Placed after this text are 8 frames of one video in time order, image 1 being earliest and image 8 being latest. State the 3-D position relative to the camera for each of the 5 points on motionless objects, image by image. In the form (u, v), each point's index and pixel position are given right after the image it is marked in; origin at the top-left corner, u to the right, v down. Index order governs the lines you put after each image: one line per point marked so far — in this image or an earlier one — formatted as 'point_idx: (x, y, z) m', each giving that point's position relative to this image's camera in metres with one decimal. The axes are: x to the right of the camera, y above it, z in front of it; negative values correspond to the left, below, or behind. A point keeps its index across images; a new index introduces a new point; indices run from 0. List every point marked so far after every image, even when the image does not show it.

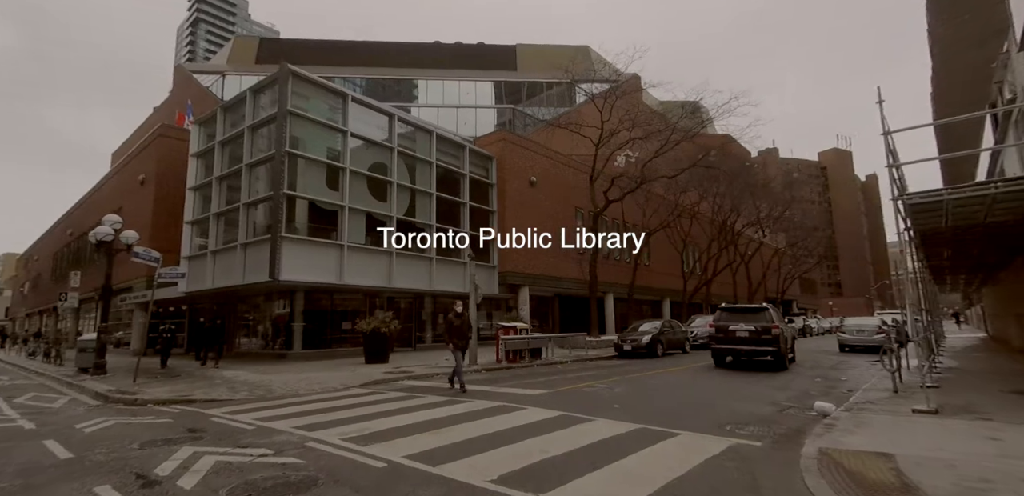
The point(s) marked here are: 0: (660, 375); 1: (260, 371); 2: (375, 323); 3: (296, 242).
0: (+3.6, -3.2, +12.2) m
1: (-8.0, -3.9, +15.9) m
2: (-4.9, -2.7, +18.0) m
3: (-8.2, +0.2, +18.9) m
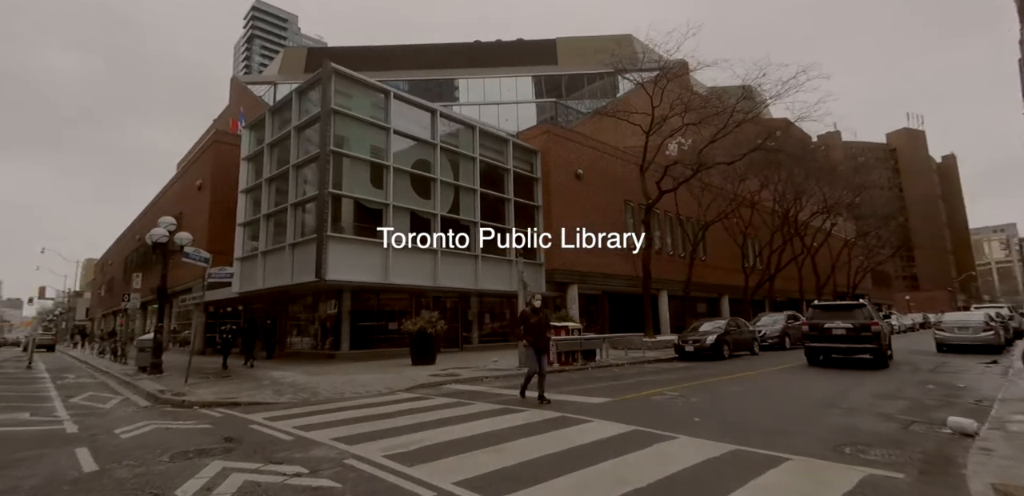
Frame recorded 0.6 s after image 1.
0: (+4.9, -3.0, +10.9) m
1: (-6.4, -3.9, +15.6) m
2: (-3.2, -2.6, +17.4) m
3: (-6.4, +0.3, +18.6) m
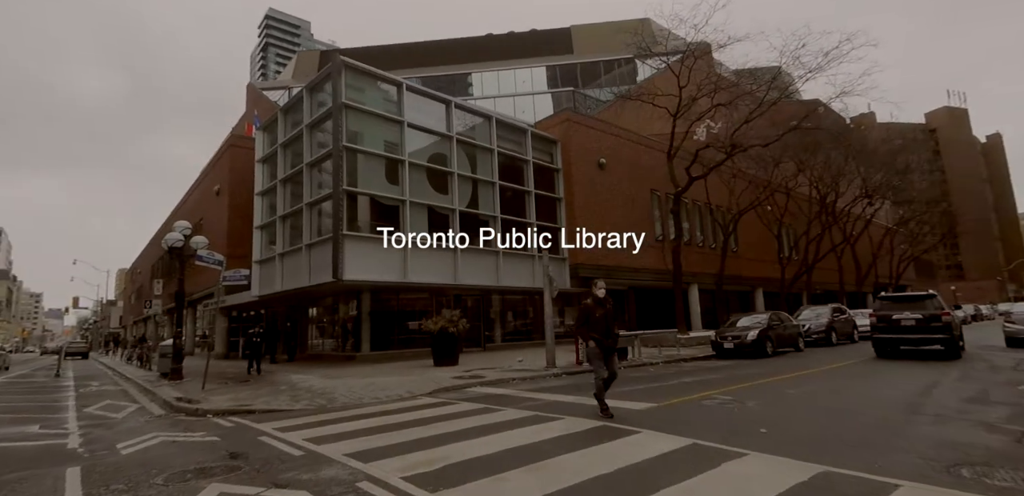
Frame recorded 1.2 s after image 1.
0: (+5.5, -2.7, +9.9) m
1: (-5.6, -3.9, +15.1) m
2: (-2.3, -2.5, +16.7) m
3: (-5.6, +0.3, +18.1) m
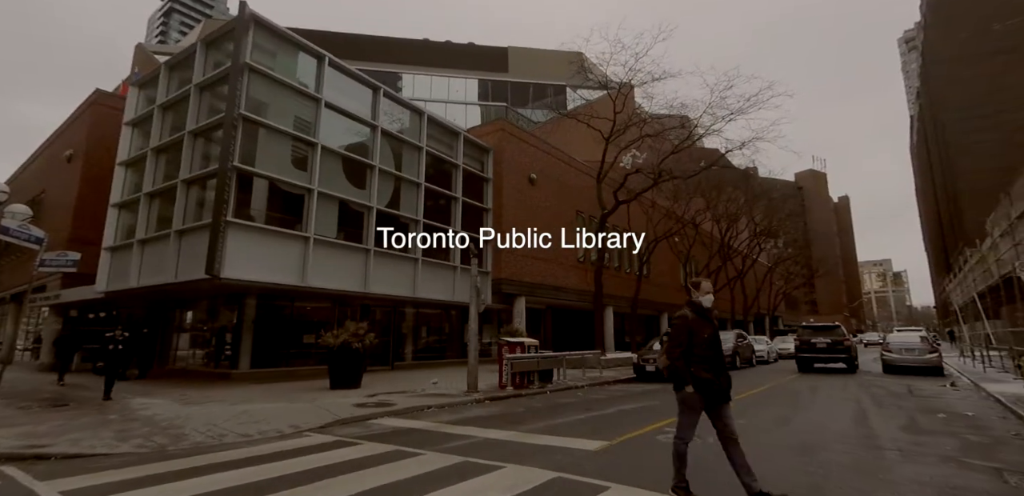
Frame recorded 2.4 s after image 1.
0: (+4.1, -2.9, +8.7) m
1: (-7.8, -3.6, +11.8) m
2: (-4.8, -2.5, +14.1) m
3: (-8.1, +0.5, +15.0) m
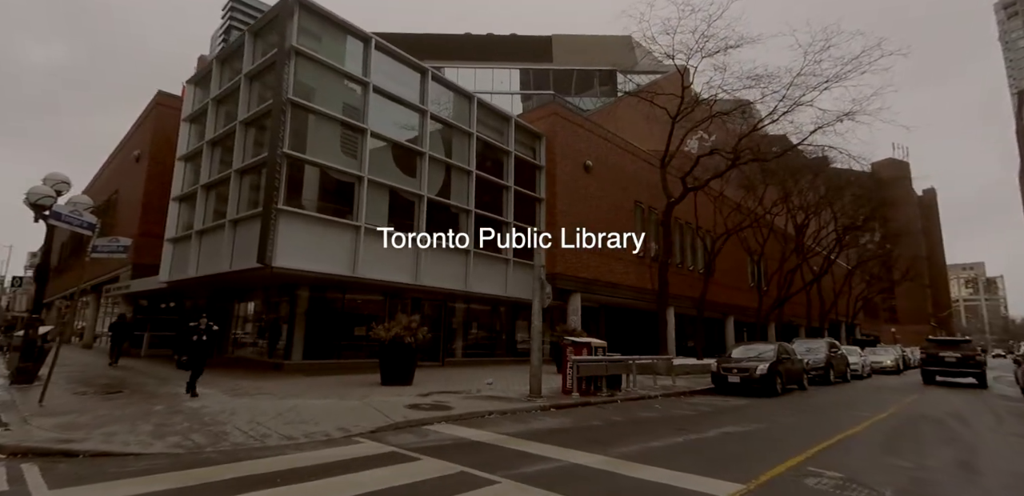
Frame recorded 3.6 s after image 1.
0: (+5.2, -2.8, +7.0) m
1: (-6.3, -3.2, +11.3) m
2: (-3.0, -2.1, +13.2) m
3: (-6.2, +0.9, +14.4) m
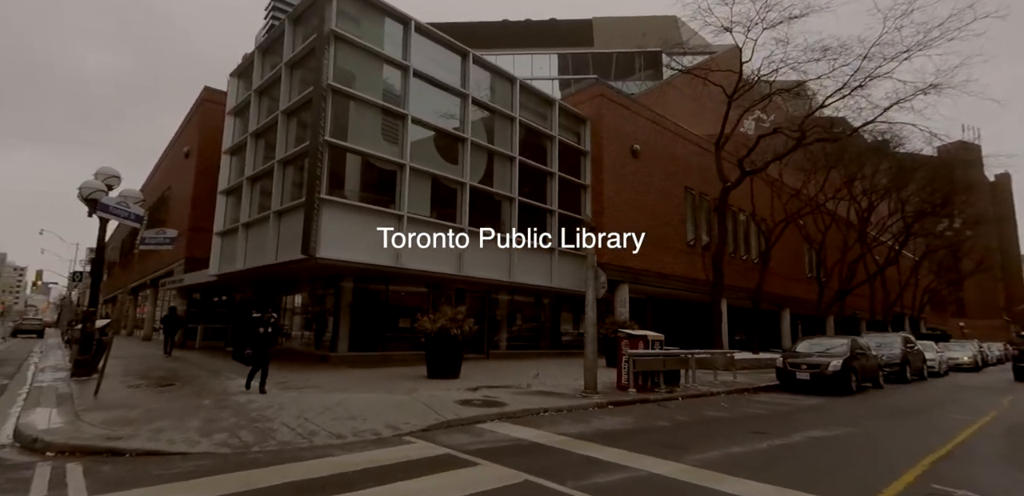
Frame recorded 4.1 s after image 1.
0: (+6.0, -2.5, +6.0) m
1: (-5.1, -3.0, +11.1) m
2: (-1.8, -1.9, +12.7) m
3: (-4.9, +1.1, +14.1) m
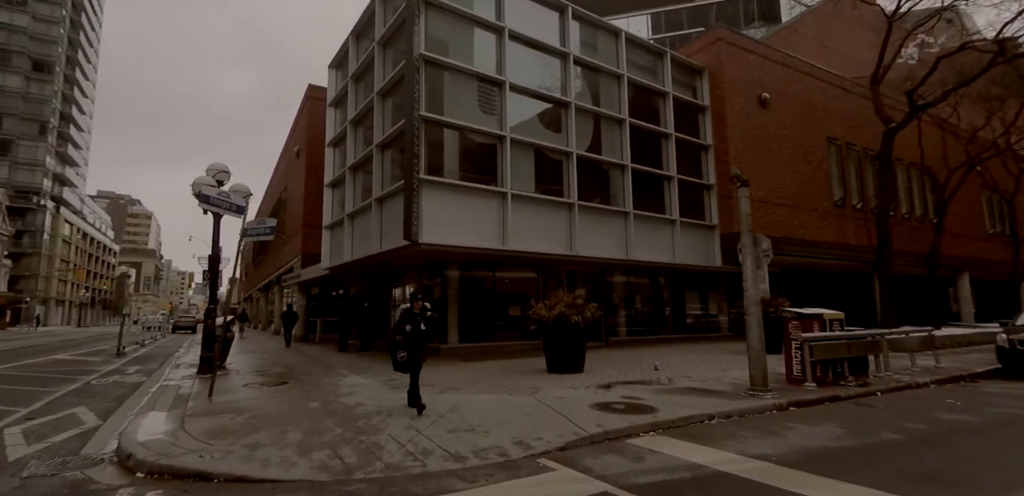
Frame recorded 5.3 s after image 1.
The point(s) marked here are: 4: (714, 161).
0: (+7.5, -1.7, +3.0) m
1: (-2.4, -2.7, +10.2) m
2: (+1.1, -1.3, +11.1) m
3: (-1.9, +1.5, +13.0) m
4: (+7.9, +3.4, +19.4) m
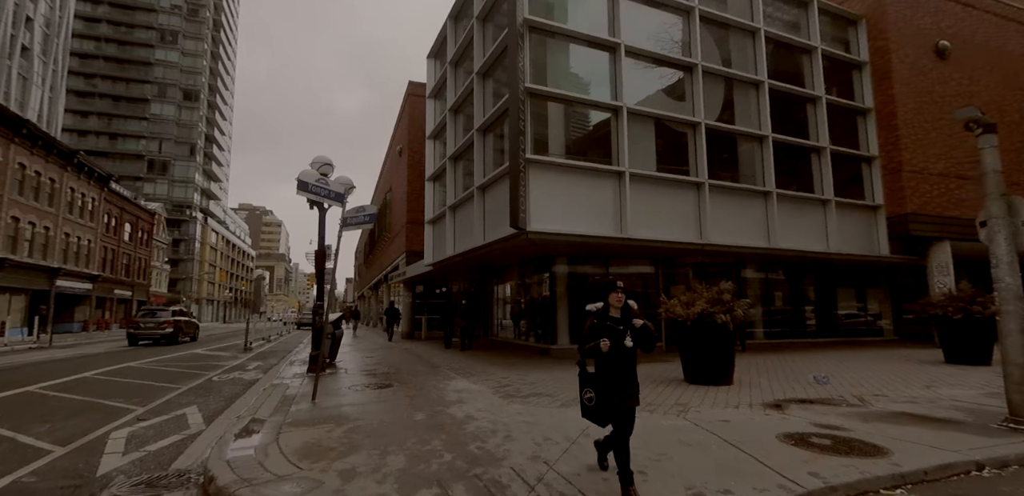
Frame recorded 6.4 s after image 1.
0: (+8.2, -1.4, -0.1) m
1: (-0.1, -2.5, +8.8) m
2: (+3.5, -1.0, +9.1) m
3: (+0.9, +1.8, +11.5) m
4: (+11.7, +3.9, +15.9) m
